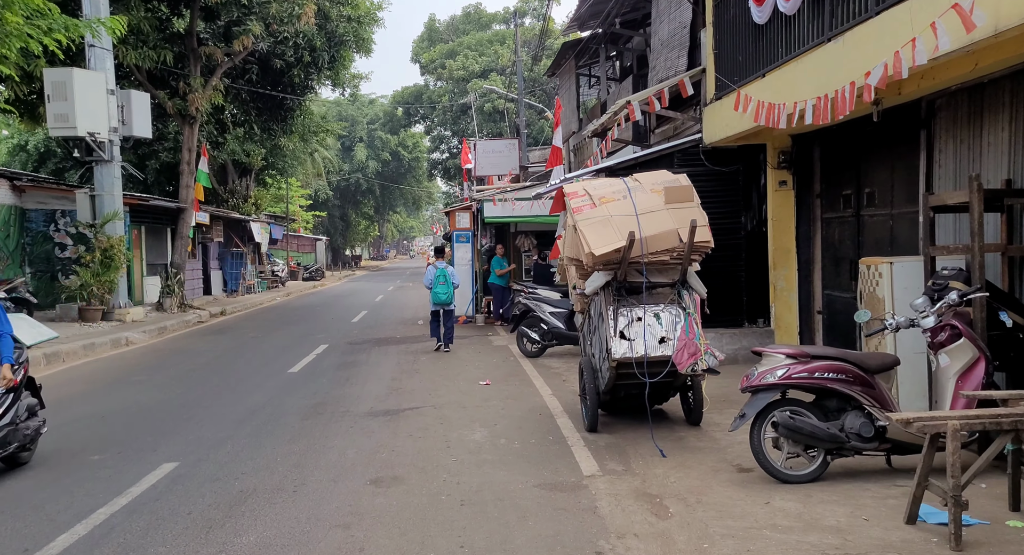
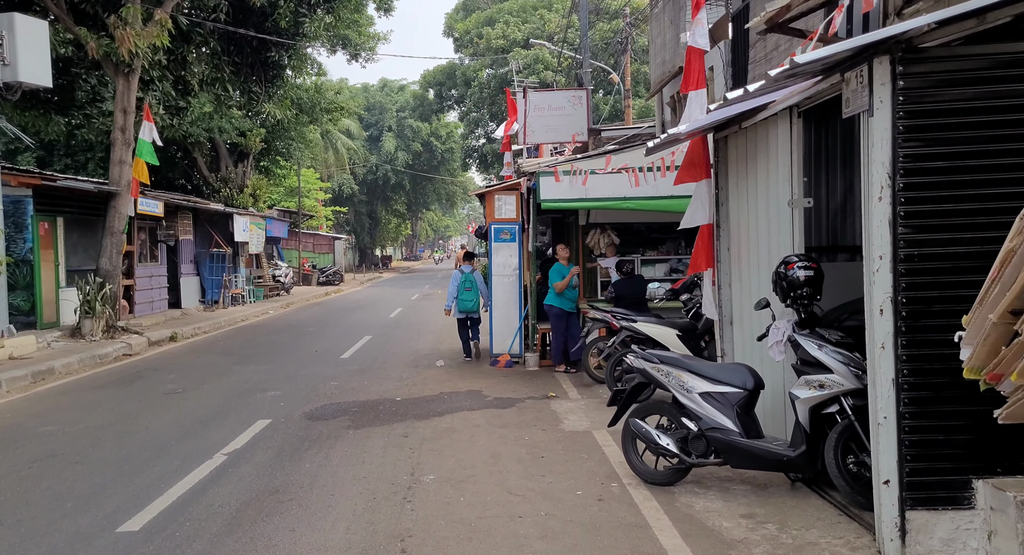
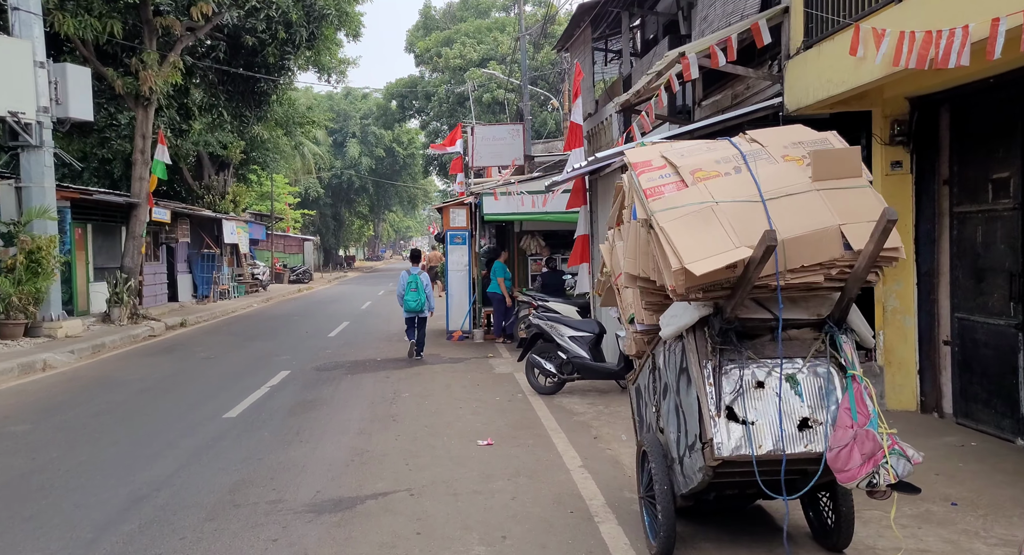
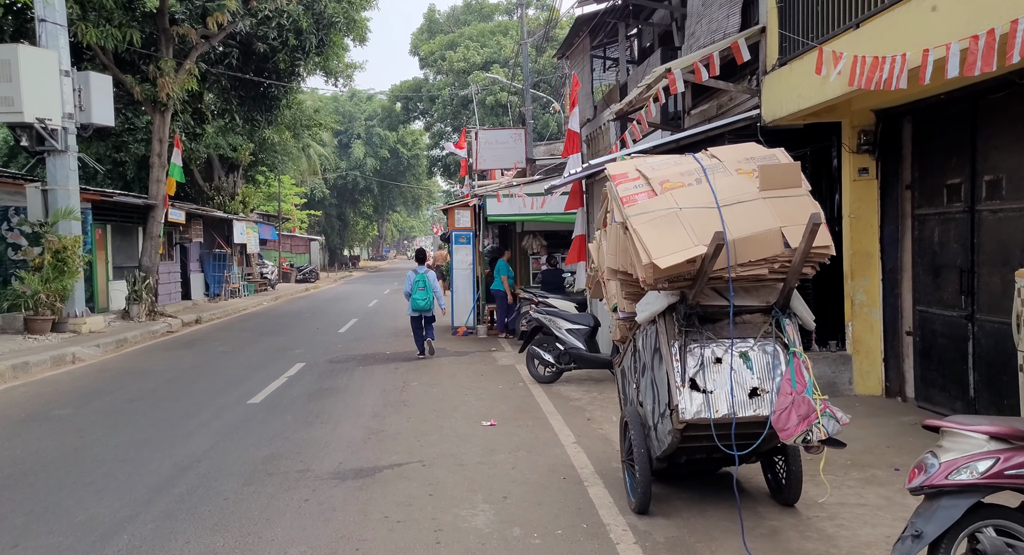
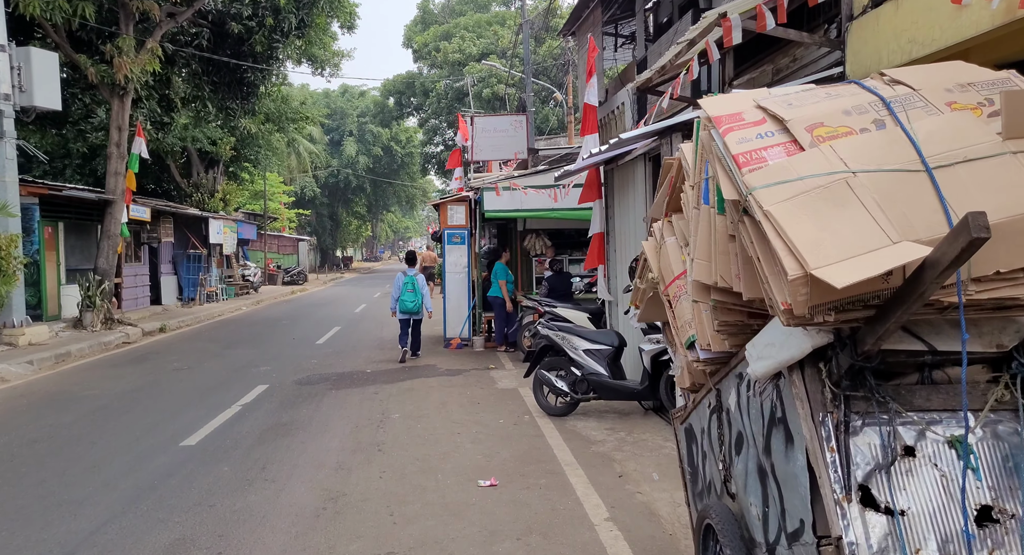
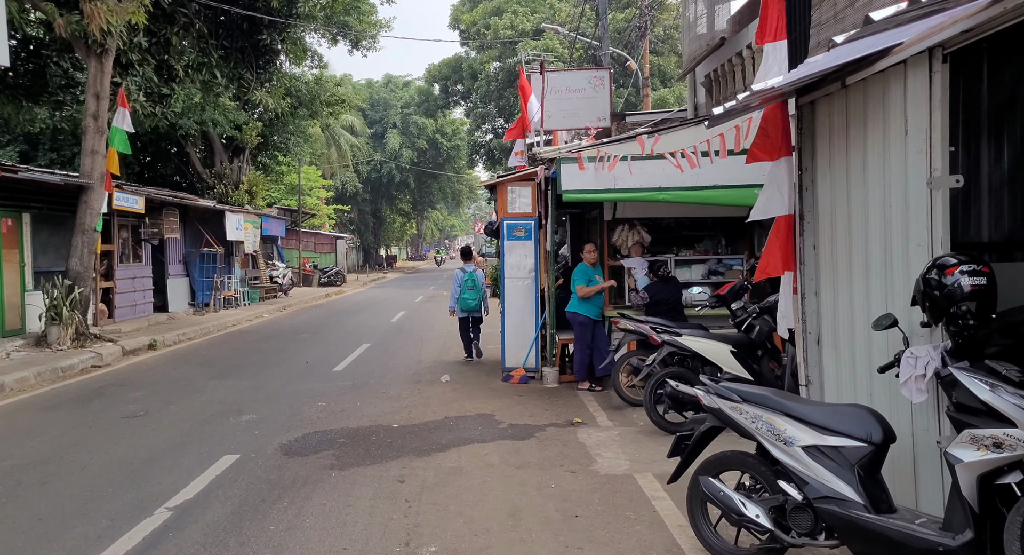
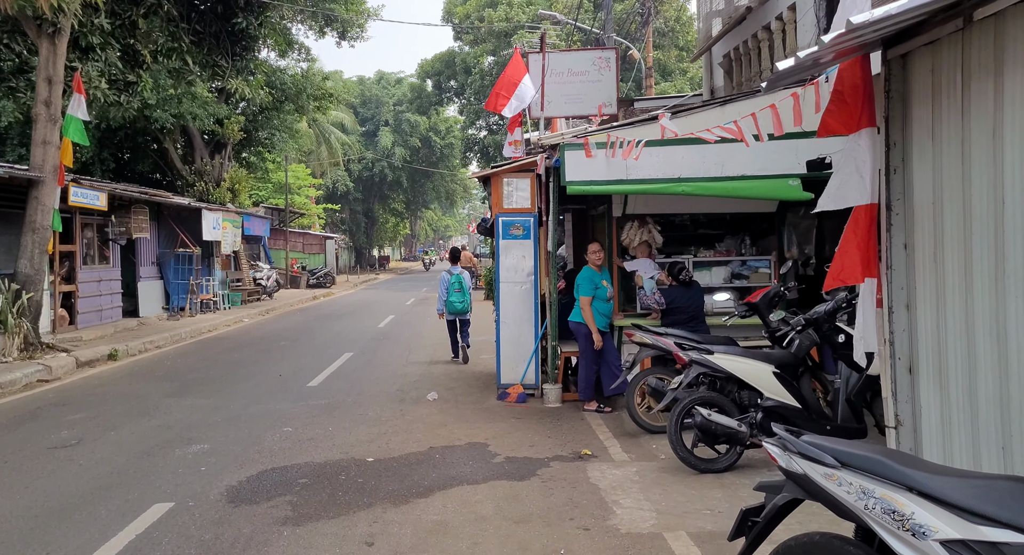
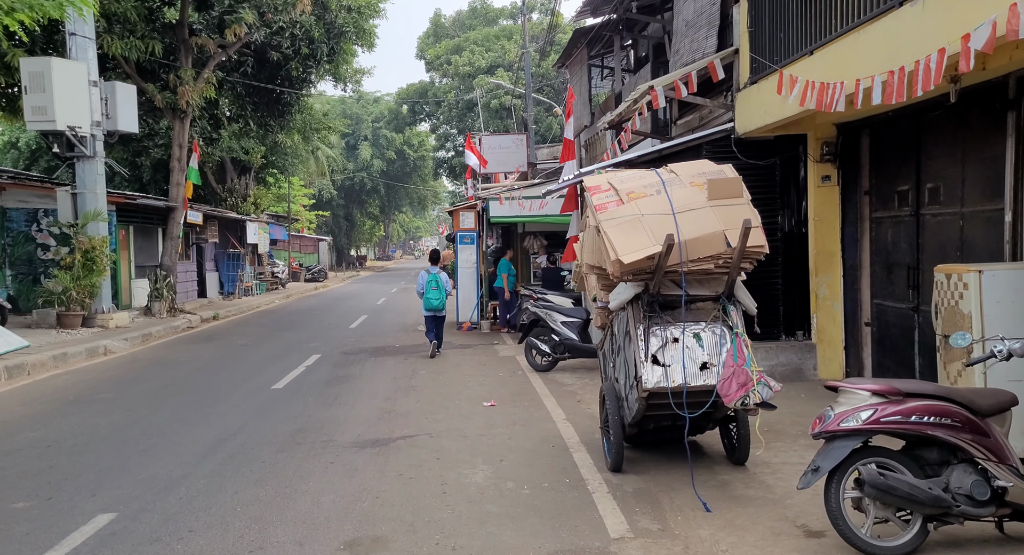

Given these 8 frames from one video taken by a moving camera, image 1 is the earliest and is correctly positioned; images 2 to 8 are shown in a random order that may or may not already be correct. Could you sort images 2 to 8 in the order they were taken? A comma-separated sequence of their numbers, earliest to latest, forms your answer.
8, 4, 3, 5, 2, 6, 7
